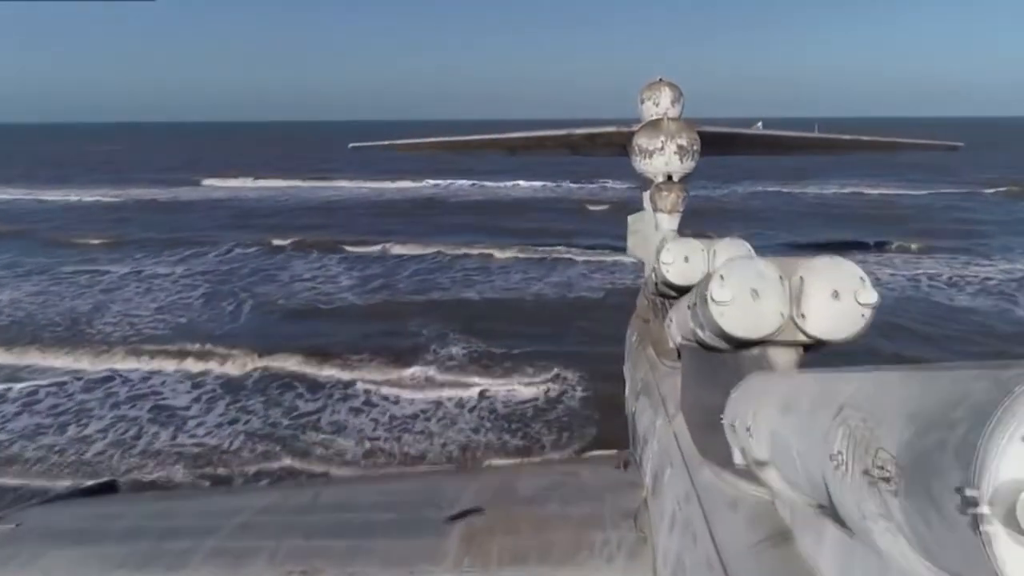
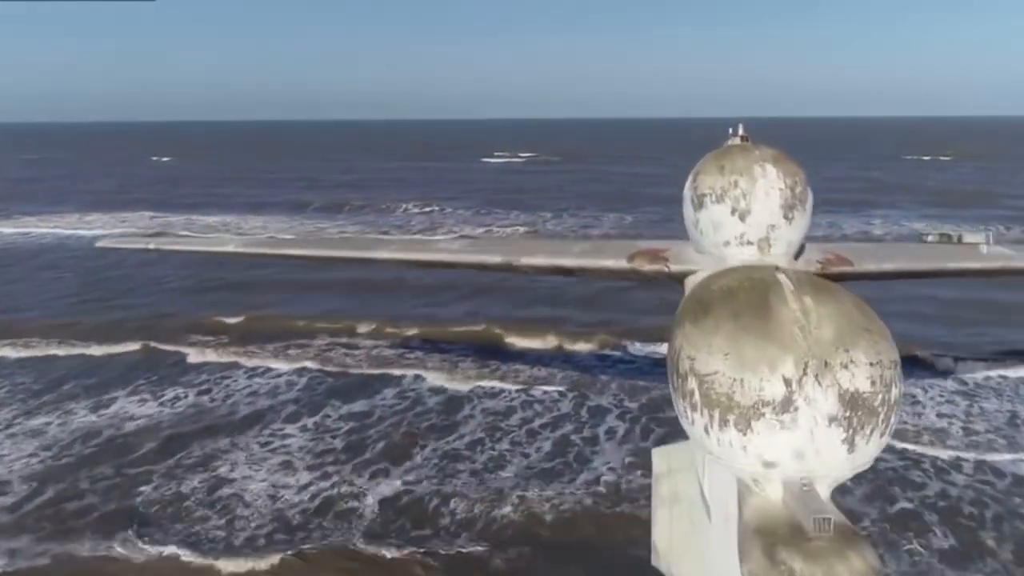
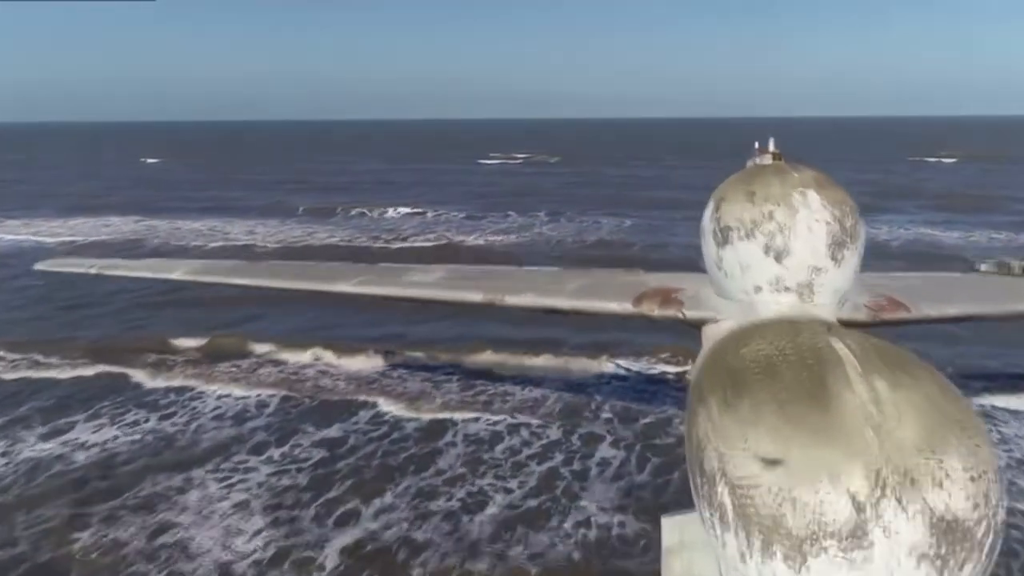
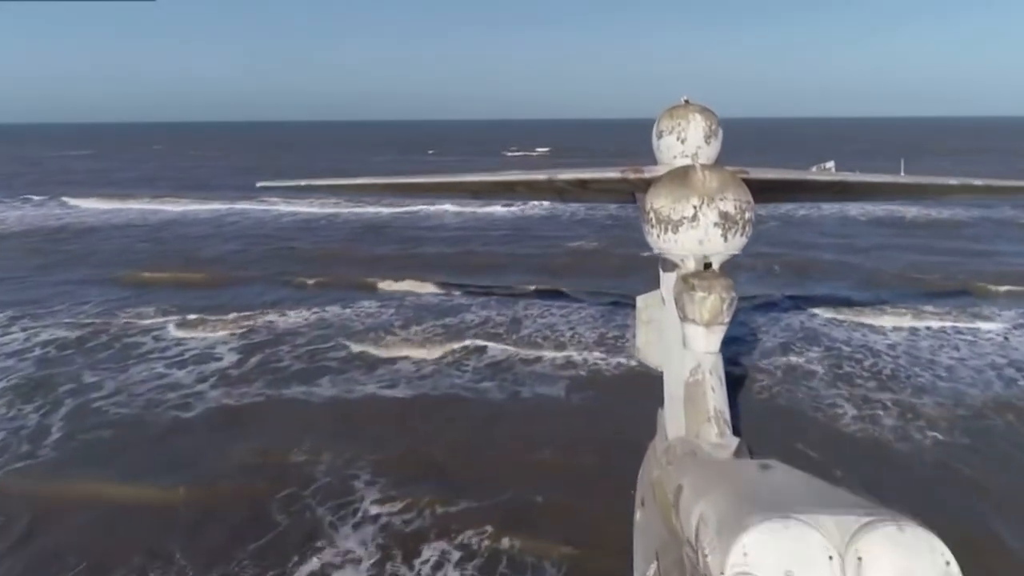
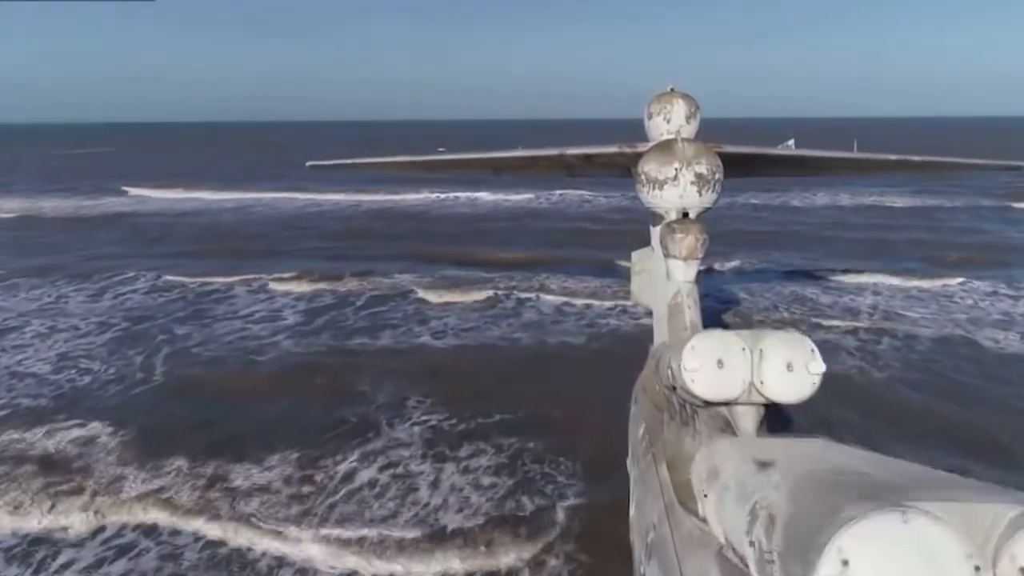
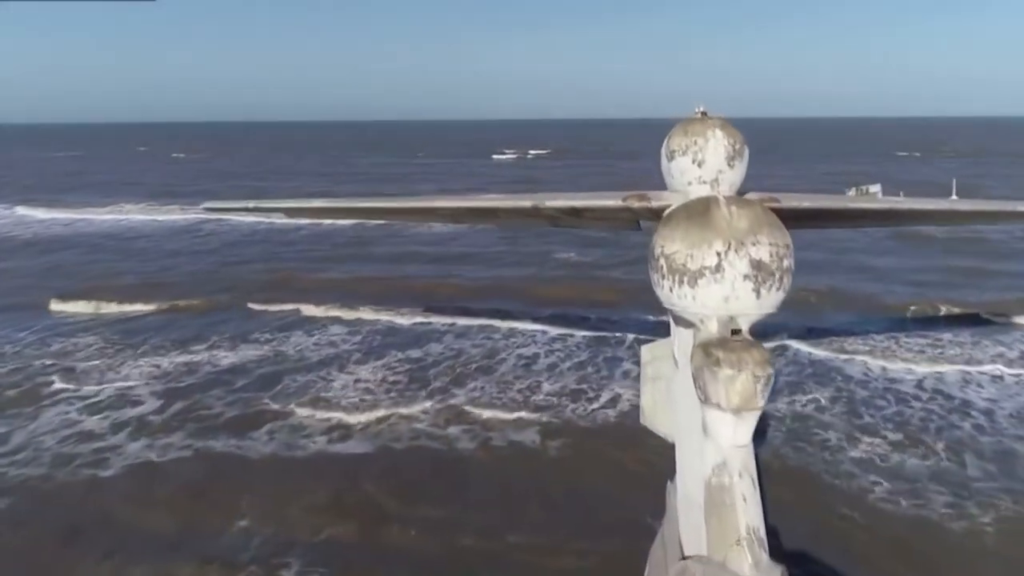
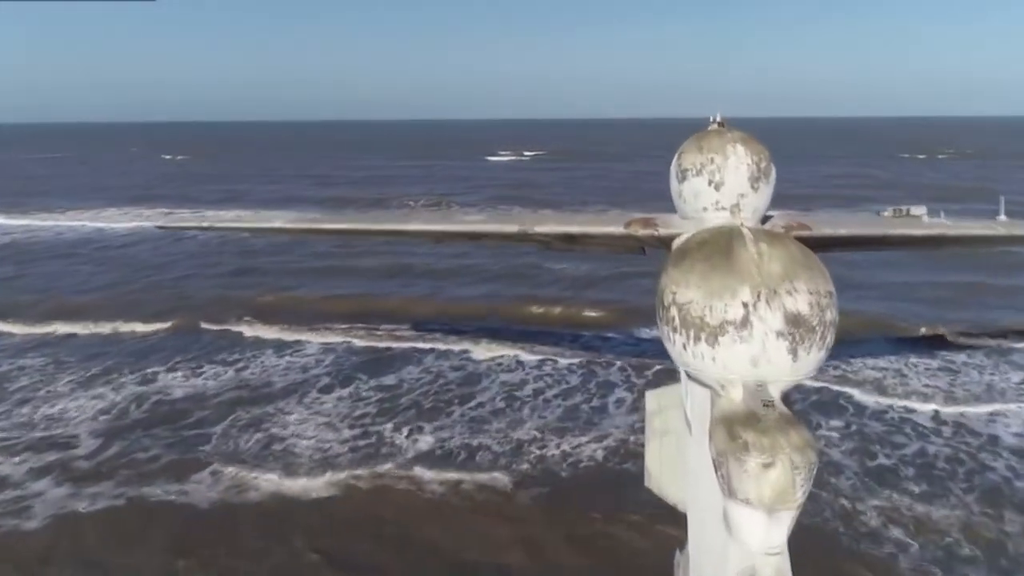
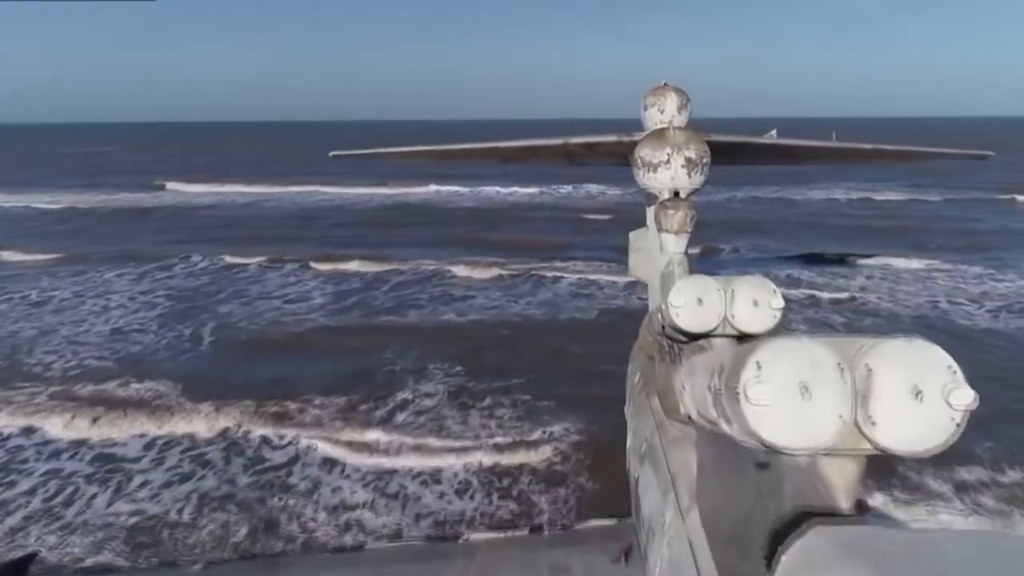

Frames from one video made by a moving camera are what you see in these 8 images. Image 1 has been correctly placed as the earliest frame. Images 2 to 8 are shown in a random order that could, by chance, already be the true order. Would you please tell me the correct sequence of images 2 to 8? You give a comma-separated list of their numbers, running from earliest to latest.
8, 5, 4, 6, 7, 2, 3
